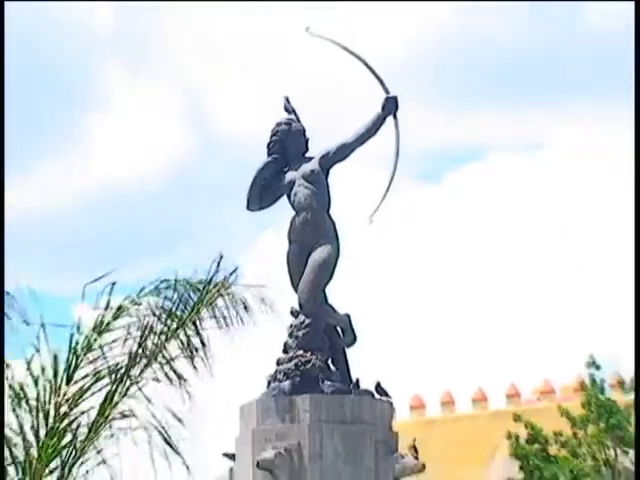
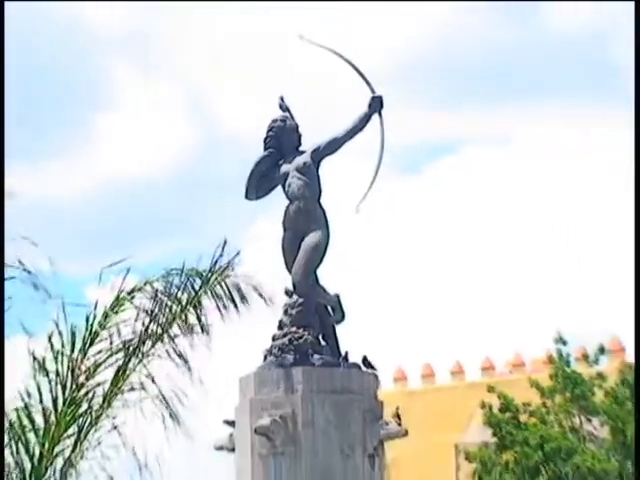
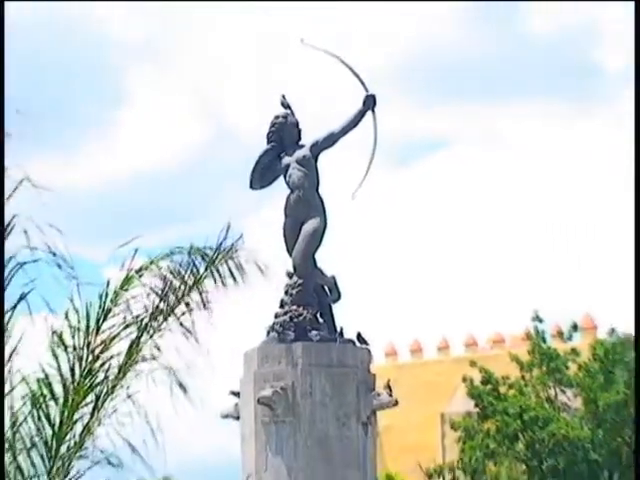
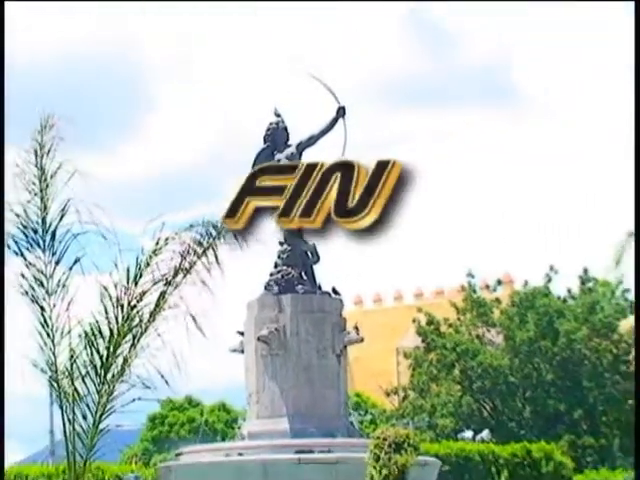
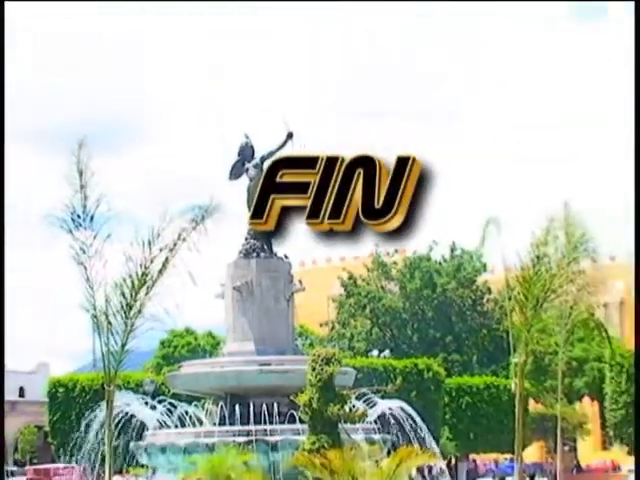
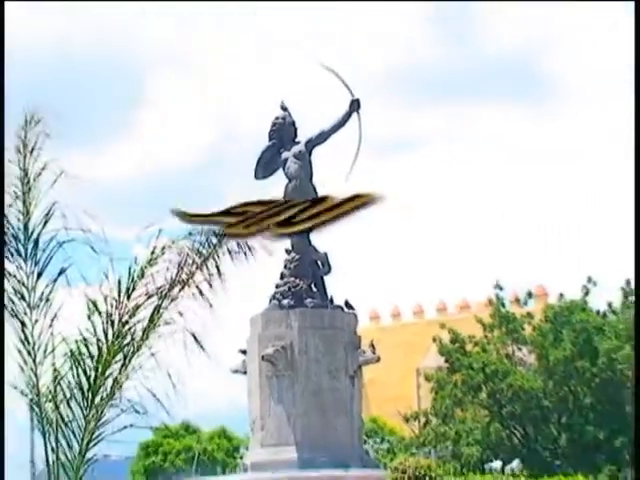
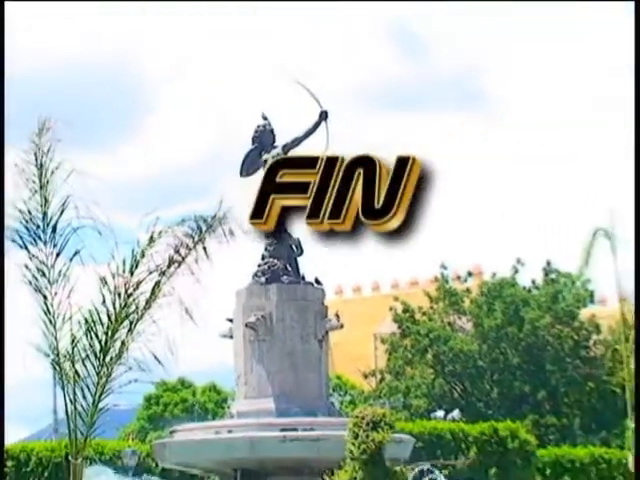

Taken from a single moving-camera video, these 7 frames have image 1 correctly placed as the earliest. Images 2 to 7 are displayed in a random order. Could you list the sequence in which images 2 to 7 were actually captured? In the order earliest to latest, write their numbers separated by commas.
2, 3, 6, 4, 7, 5
